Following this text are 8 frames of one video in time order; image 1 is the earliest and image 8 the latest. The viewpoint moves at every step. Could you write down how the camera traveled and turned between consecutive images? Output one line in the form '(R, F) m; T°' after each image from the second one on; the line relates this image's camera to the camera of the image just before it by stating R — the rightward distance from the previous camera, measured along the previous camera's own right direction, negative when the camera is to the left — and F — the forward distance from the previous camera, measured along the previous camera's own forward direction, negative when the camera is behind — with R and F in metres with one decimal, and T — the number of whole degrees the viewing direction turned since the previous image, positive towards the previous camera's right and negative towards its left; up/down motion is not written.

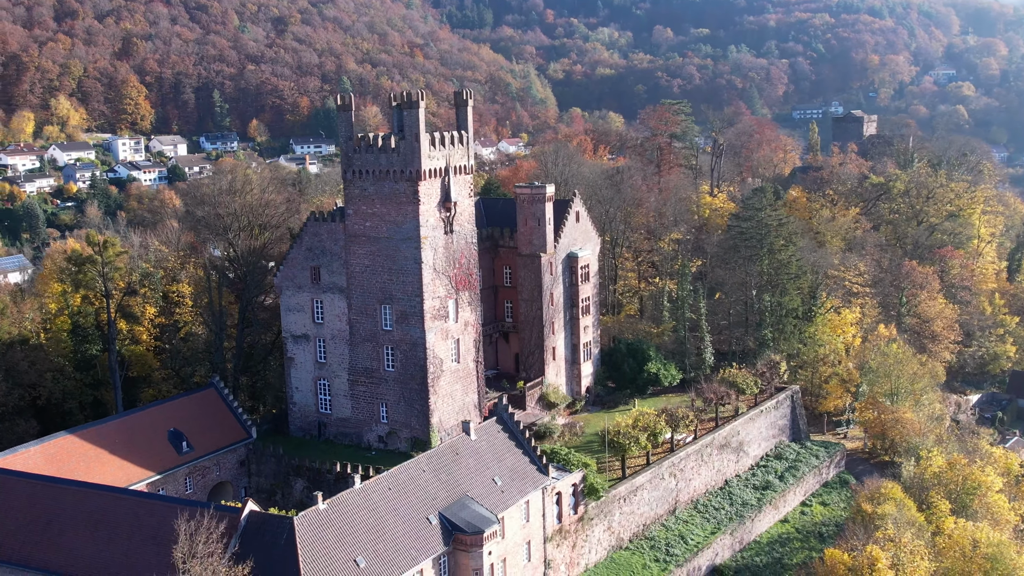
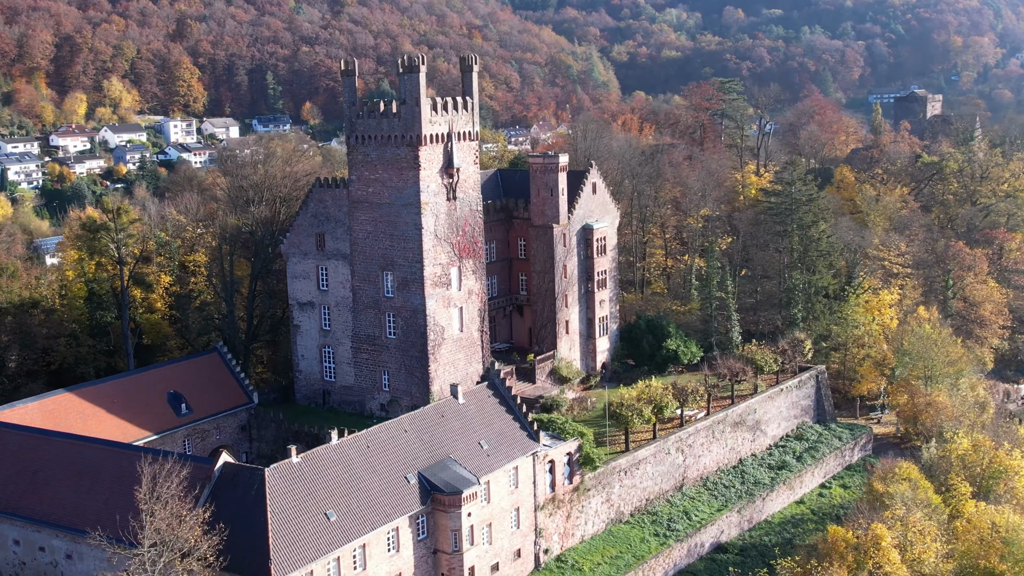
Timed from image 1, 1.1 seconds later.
(+3.5, +0.7) m; -4°
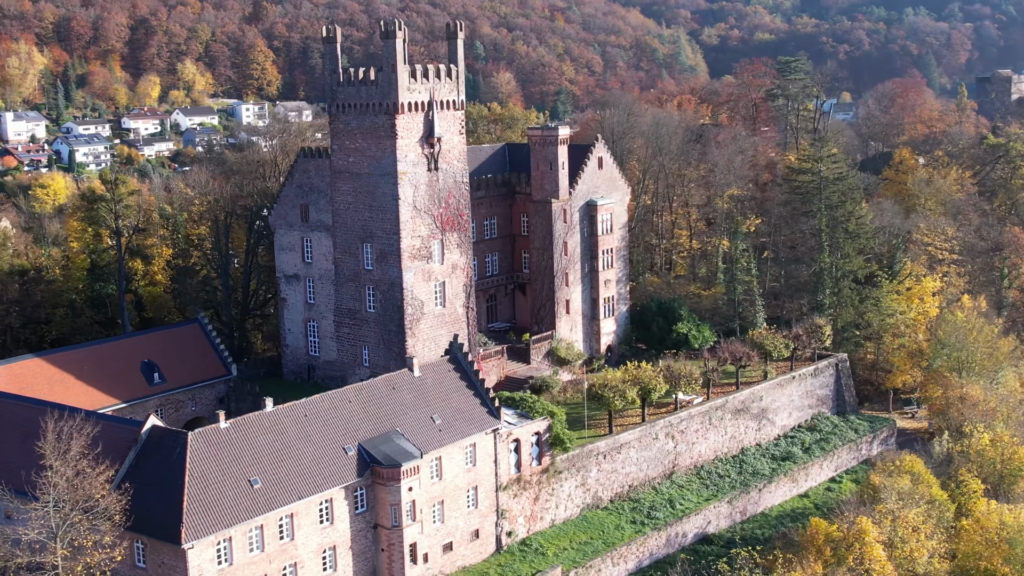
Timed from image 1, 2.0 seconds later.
(+5.9, +1.7) m; -6°
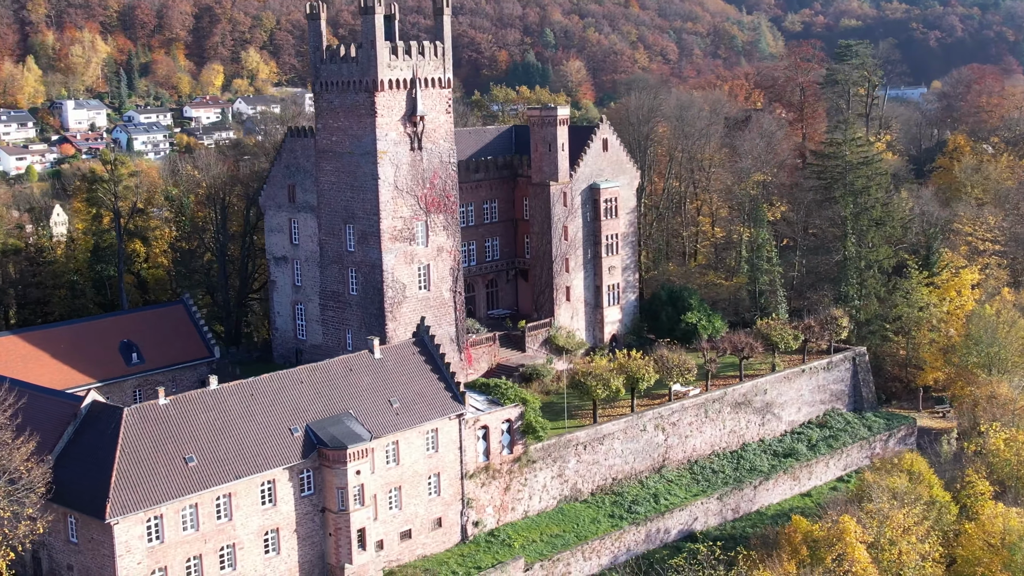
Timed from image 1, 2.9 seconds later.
(+5.0, +1.6) m; -5°
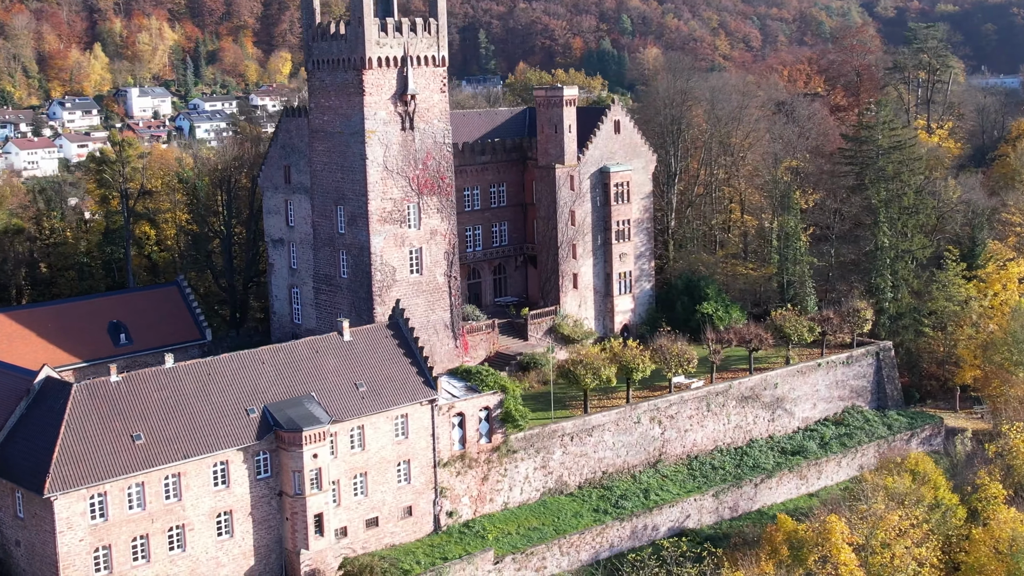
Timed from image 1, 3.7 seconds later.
(+4.5, +1.6) m; -5°
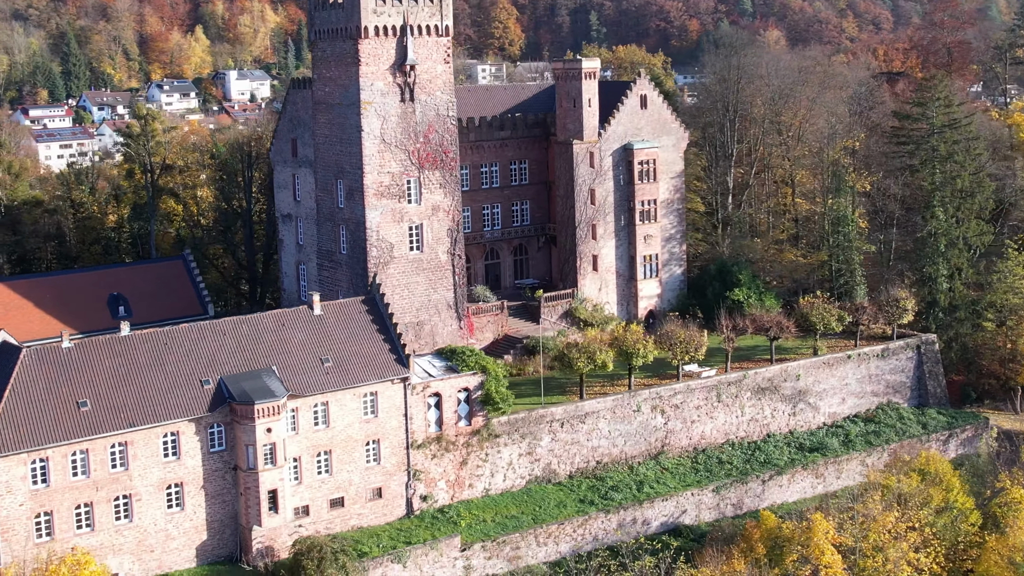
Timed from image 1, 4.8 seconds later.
(+5.8, +2.1) m; -8°
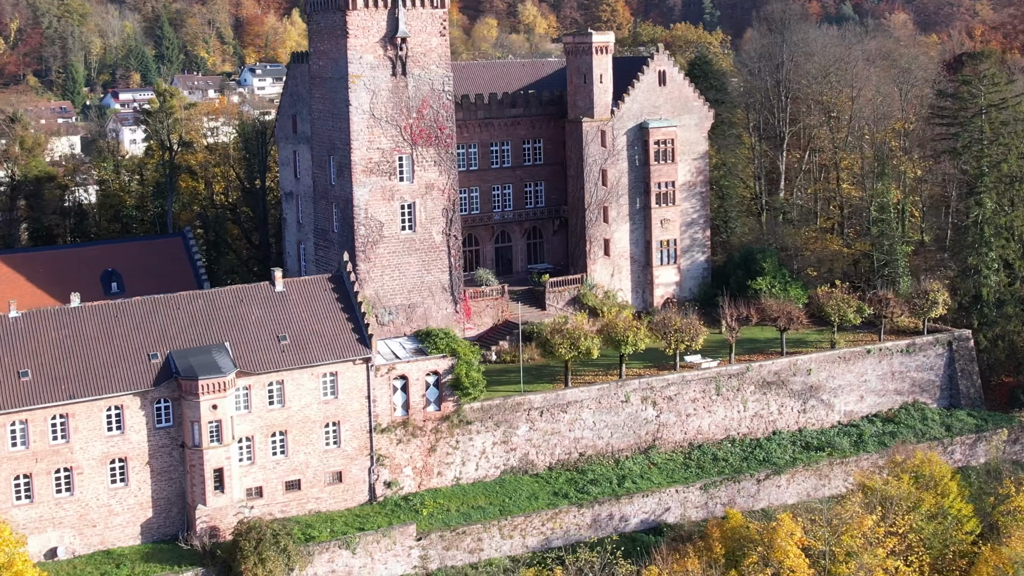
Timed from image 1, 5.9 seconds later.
(+5.7, +2.1) m; -7°
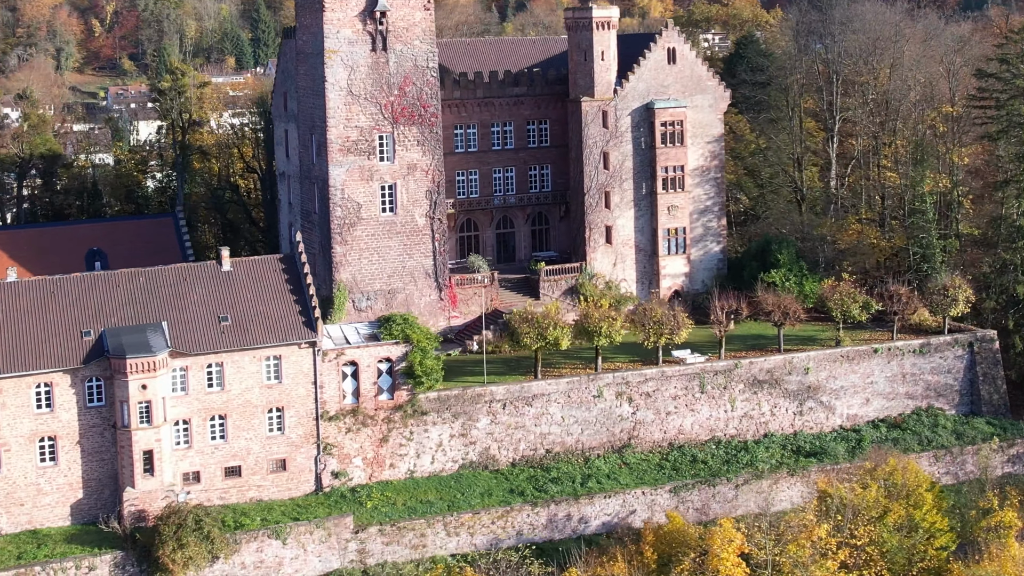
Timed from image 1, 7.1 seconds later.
(+6.0, +2.7) m; -8°
